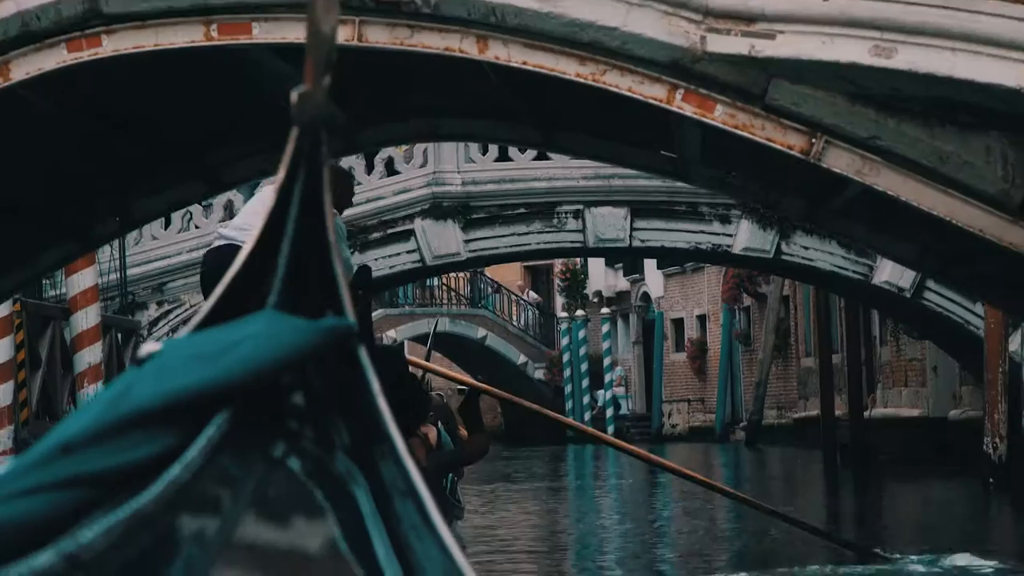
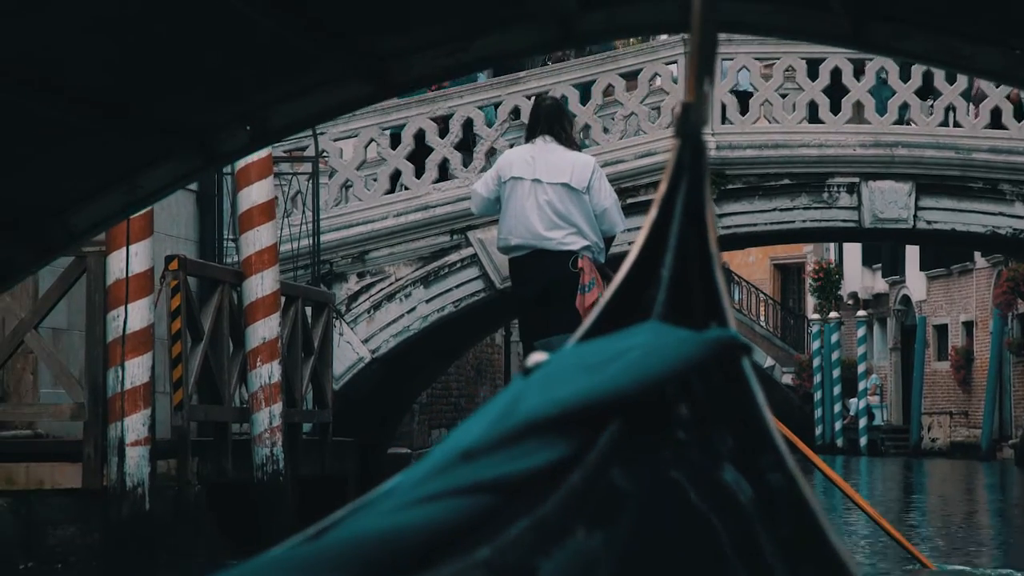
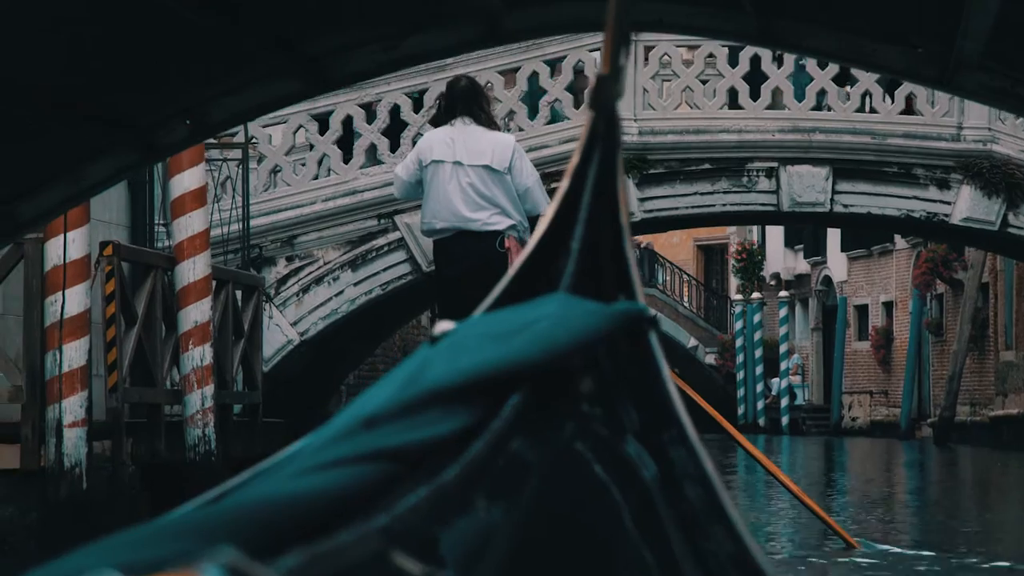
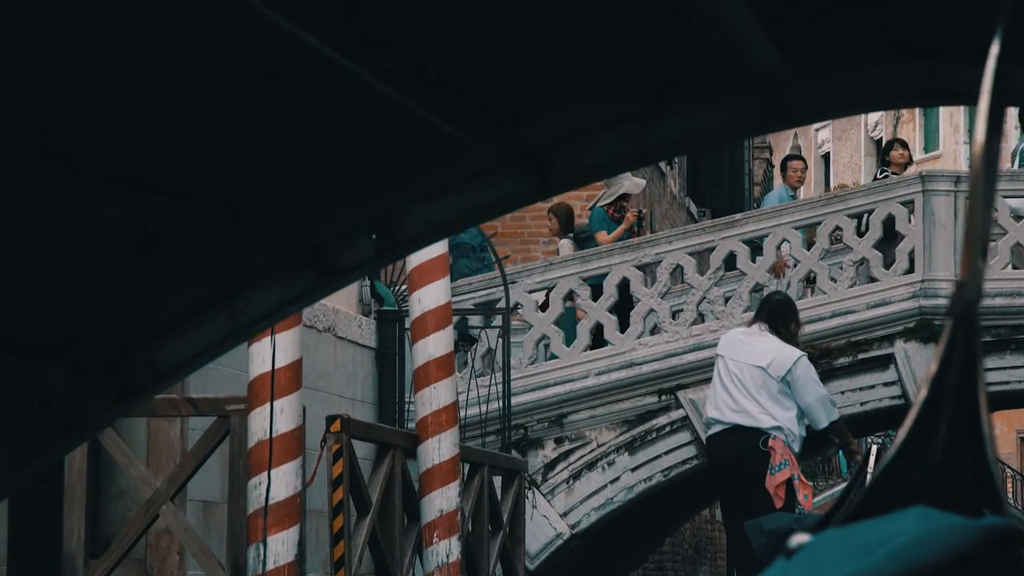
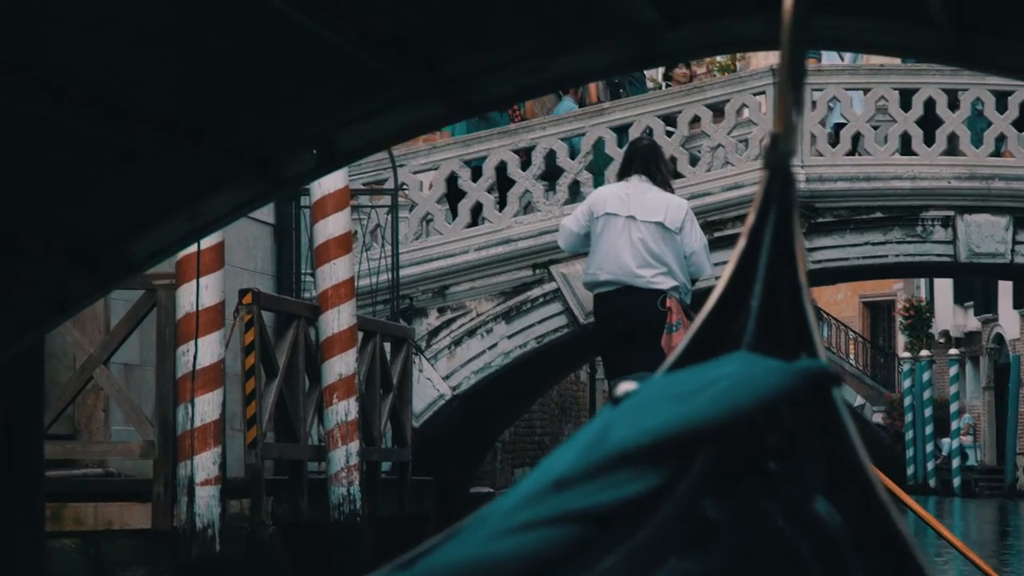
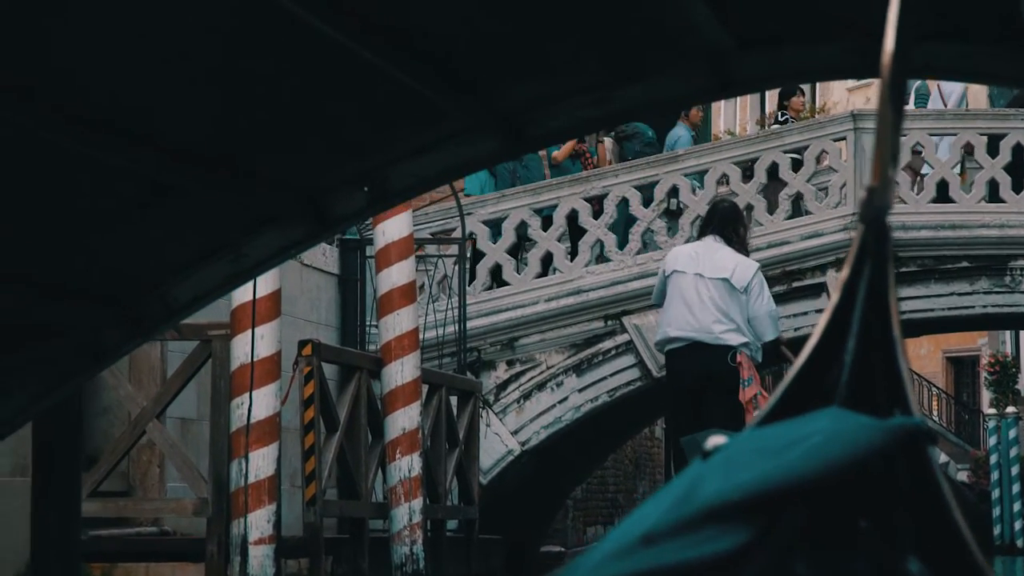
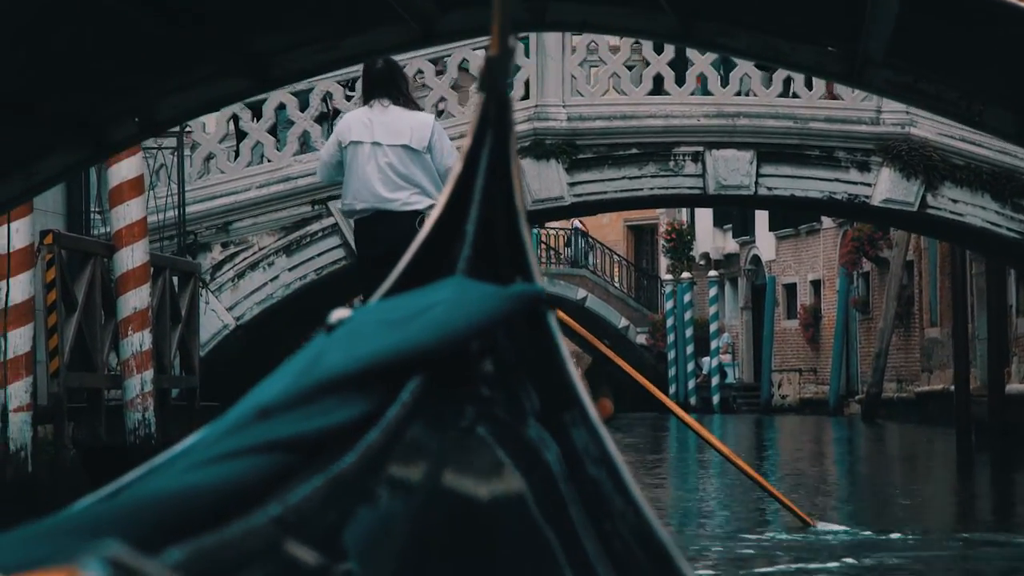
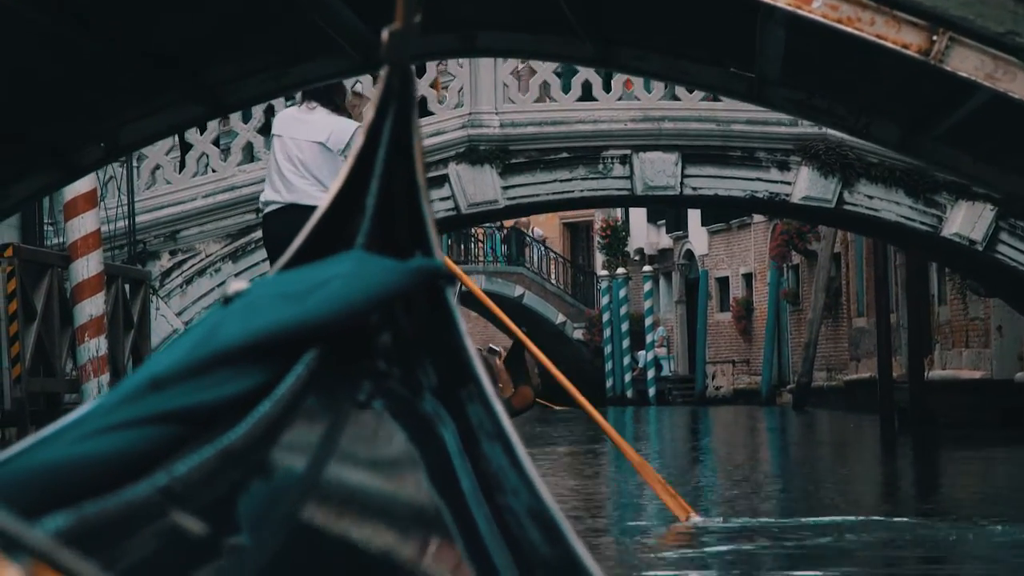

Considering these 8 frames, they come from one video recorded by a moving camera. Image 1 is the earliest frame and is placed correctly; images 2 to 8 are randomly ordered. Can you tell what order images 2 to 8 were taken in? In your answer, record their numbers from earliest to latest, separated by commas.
8, 7, 3, 2, 5, 6, 4
